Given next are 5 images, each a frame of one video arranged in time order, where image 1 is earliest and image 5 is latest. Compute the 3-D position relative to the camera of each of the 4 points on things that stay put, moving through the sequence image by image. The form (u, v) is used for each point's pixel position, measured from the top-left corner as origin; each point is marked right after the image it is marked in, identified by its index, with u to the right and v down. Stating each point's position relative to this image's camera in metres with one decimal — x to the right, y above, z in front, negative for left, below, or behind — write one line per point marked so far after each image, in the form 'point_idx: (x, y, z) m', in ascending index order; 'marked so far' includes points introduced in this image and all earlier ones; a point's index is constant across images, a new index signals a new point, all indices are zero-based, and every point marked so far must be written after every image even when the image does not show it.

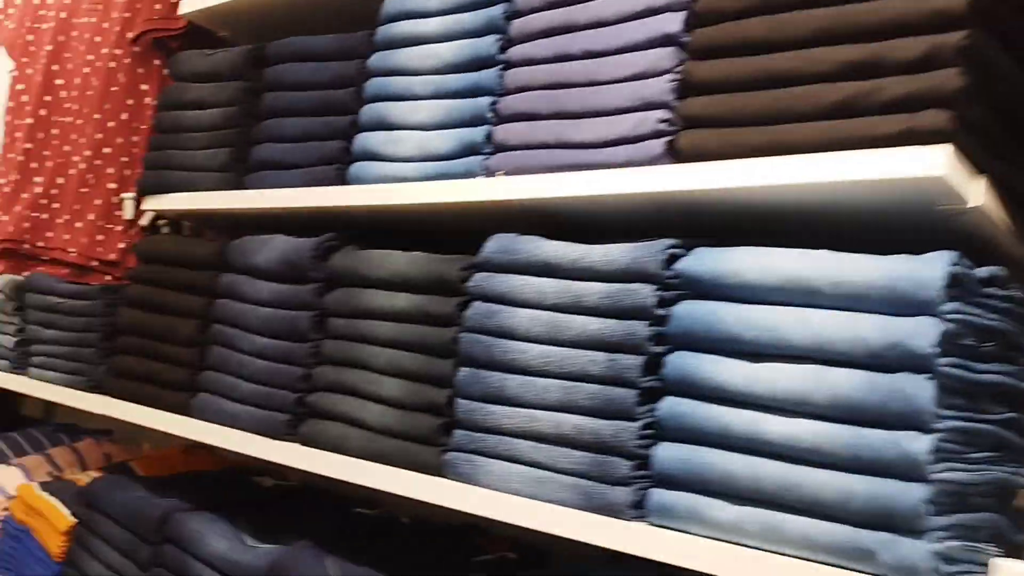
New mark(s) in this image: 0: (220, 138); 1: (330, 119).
0: (-0.5, +0.2, +1.4) m
1: (-0.3, +0.2, +1.3) m
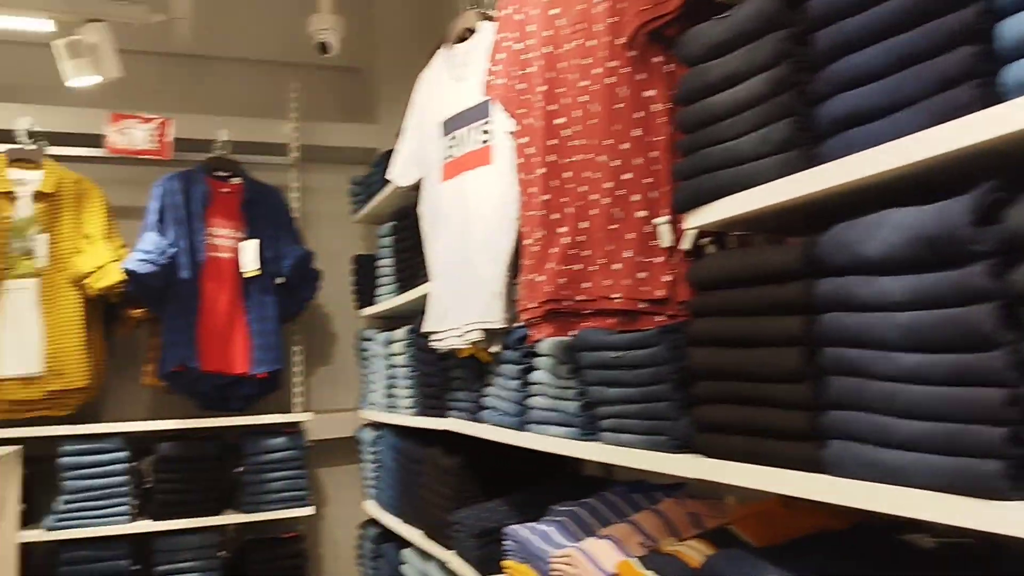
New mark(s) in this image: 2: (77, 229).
0: (+0.3, +0.2, +1.1) m
1: (+0.4, +0.3, +0.9) m
2: (-1.6, +0.2, +3.3) m
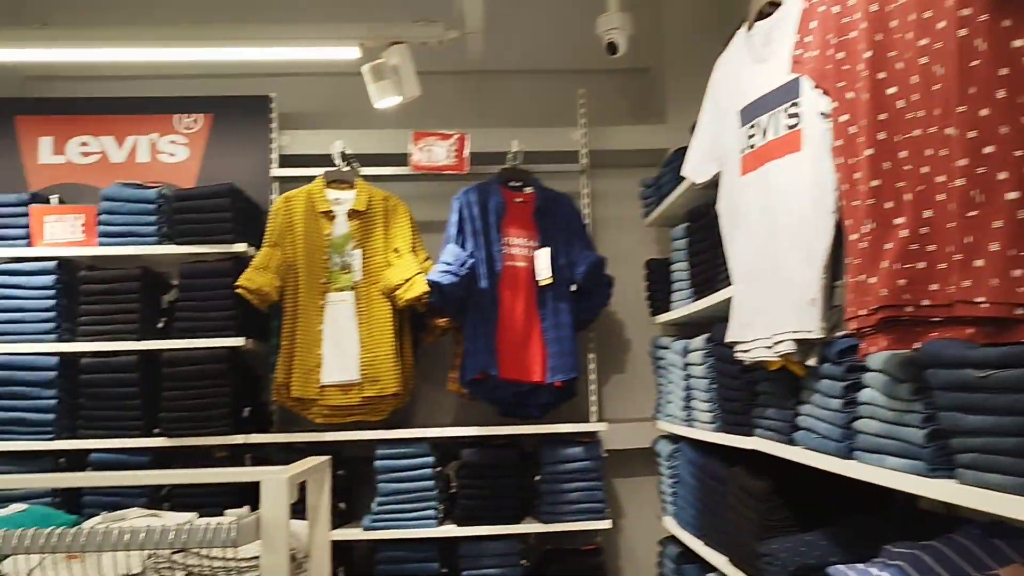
0: (+0.6, +0.2, +0.8) m
1: (+0.7, +0.3, +0.5) m
2: (-0.5, +0.2, +3.5) m
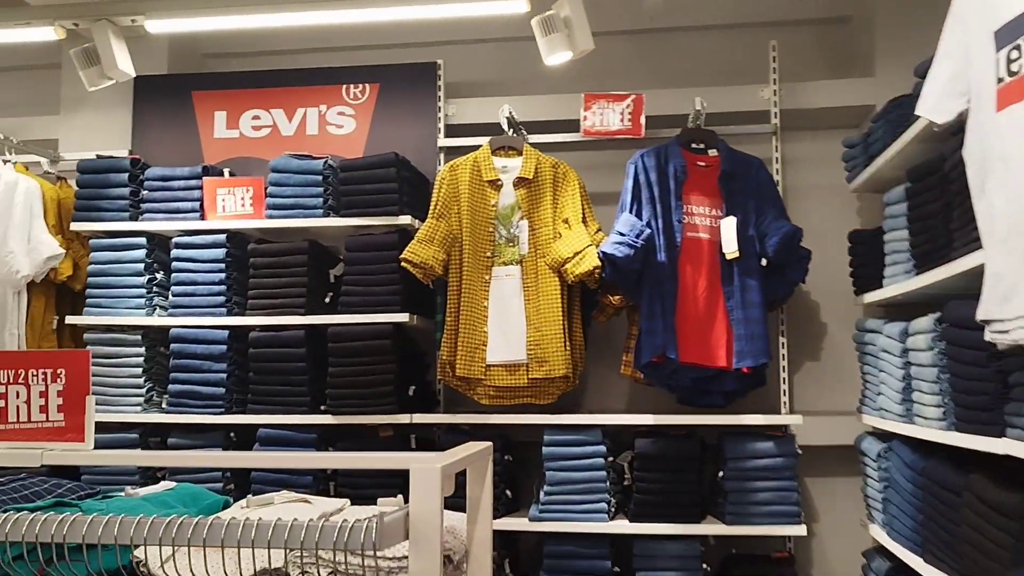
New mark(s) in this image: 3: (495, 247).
0: (+0.8, +0.3, +0.4) m
1: (+0.7, +0.3, +0.1) m
2: (+0.2, +0.3, +3.2) m
3: (-0.1, +0.2, +3.2) m
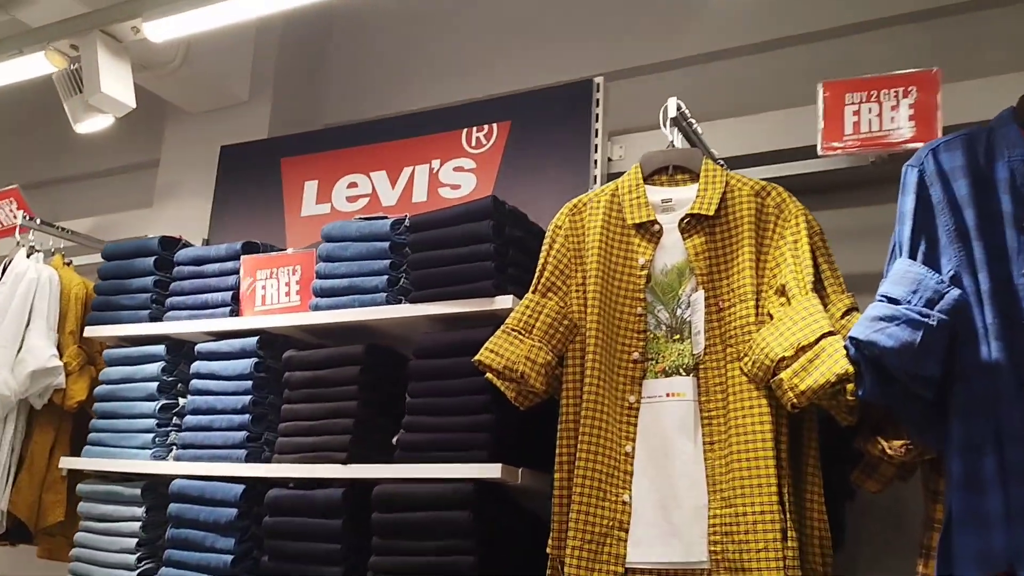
0: (+0.1, +0.5, -1.1) m
1: (0.0, +0.6, -1.4) m
2: (+0.5, 0.0, +1.7) m
3: (+0.3, -0.1, +1.8) m
